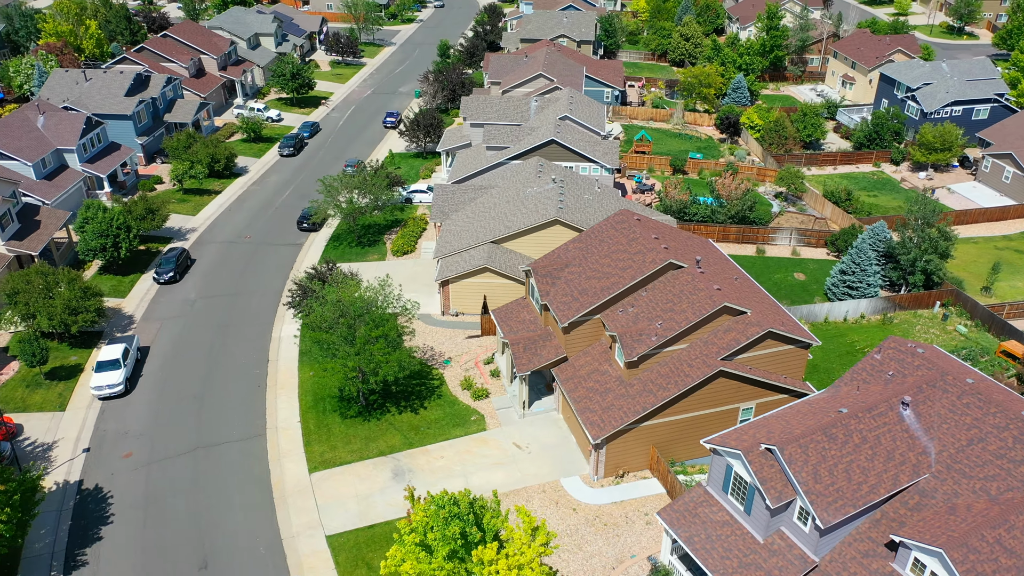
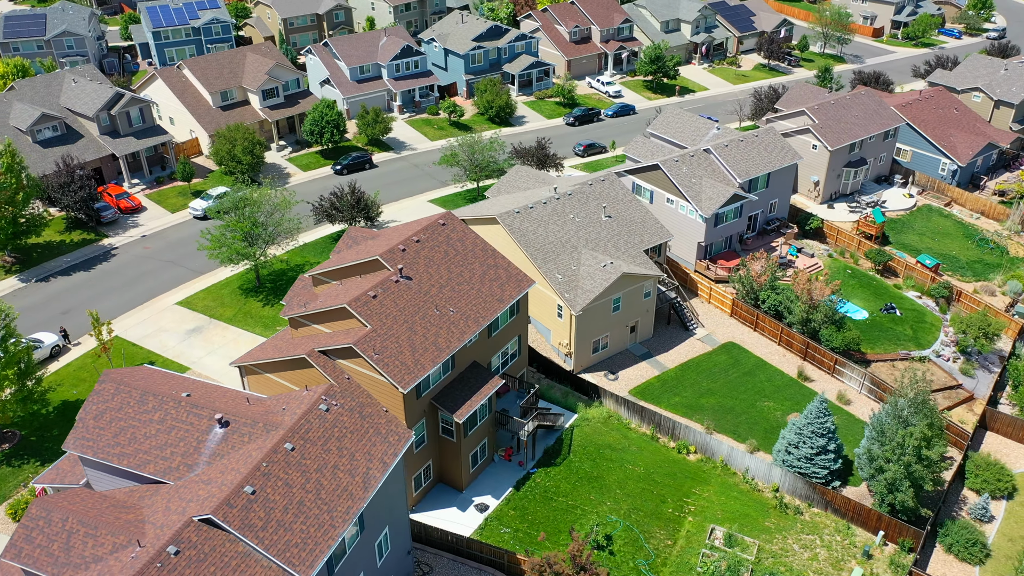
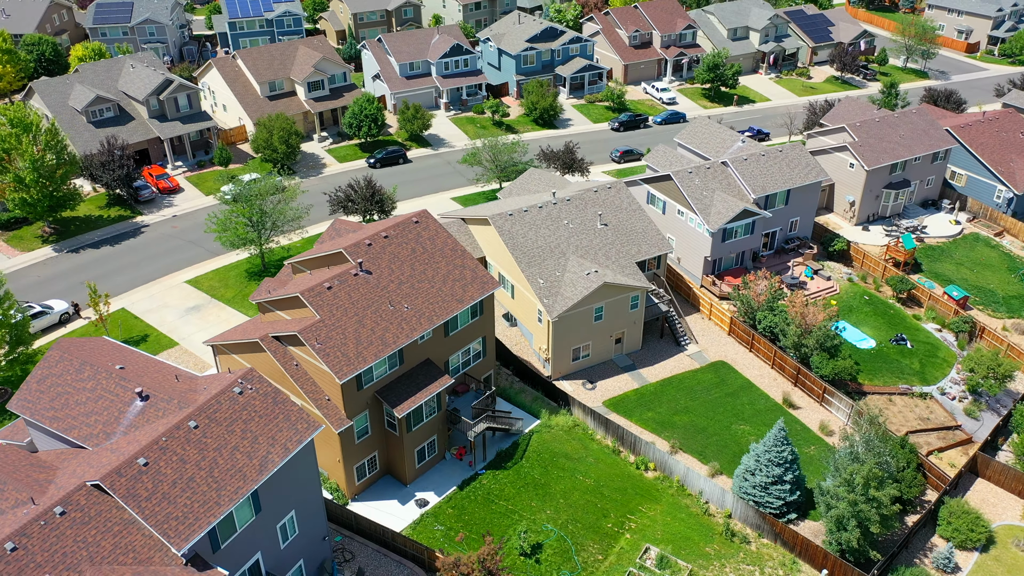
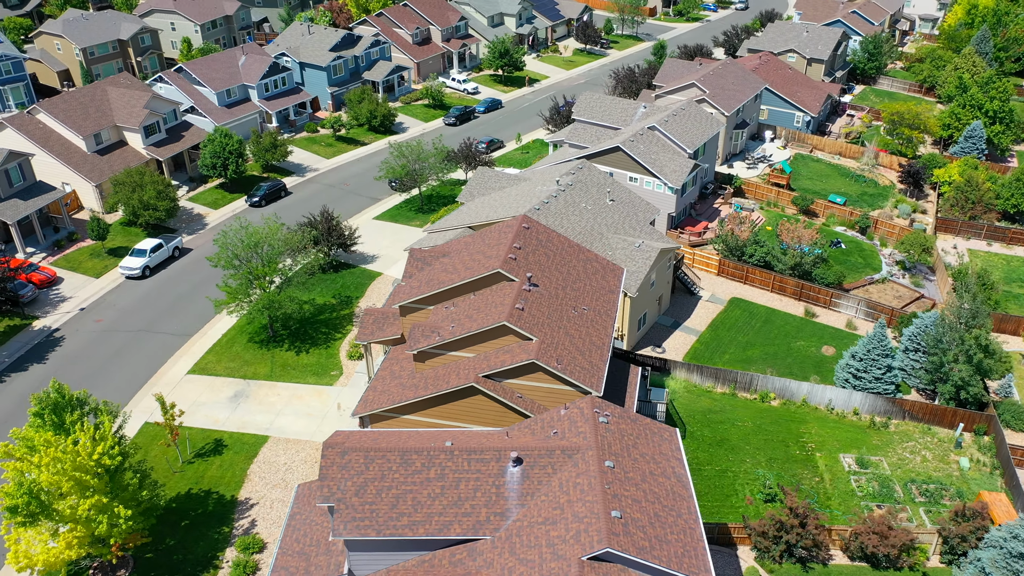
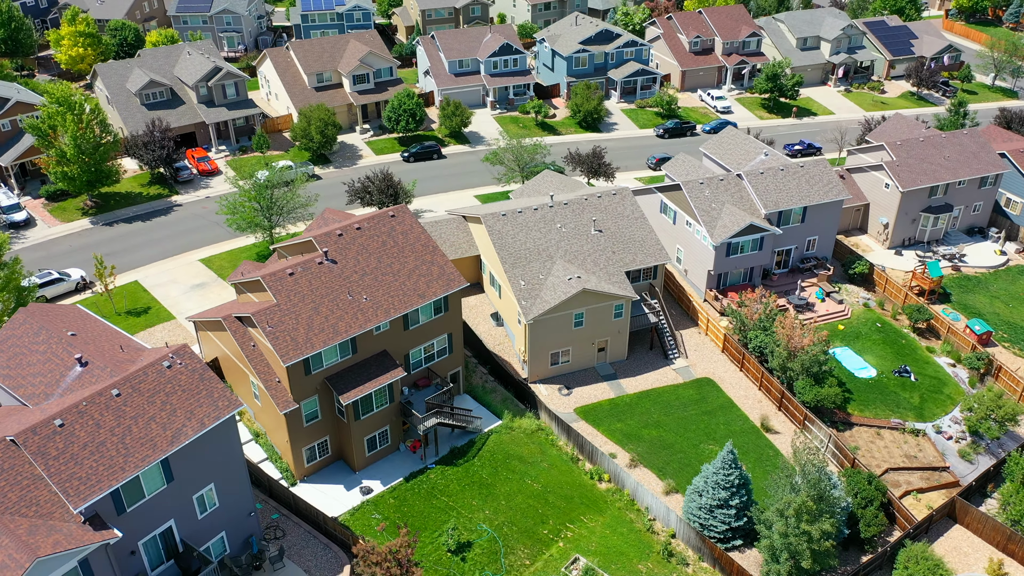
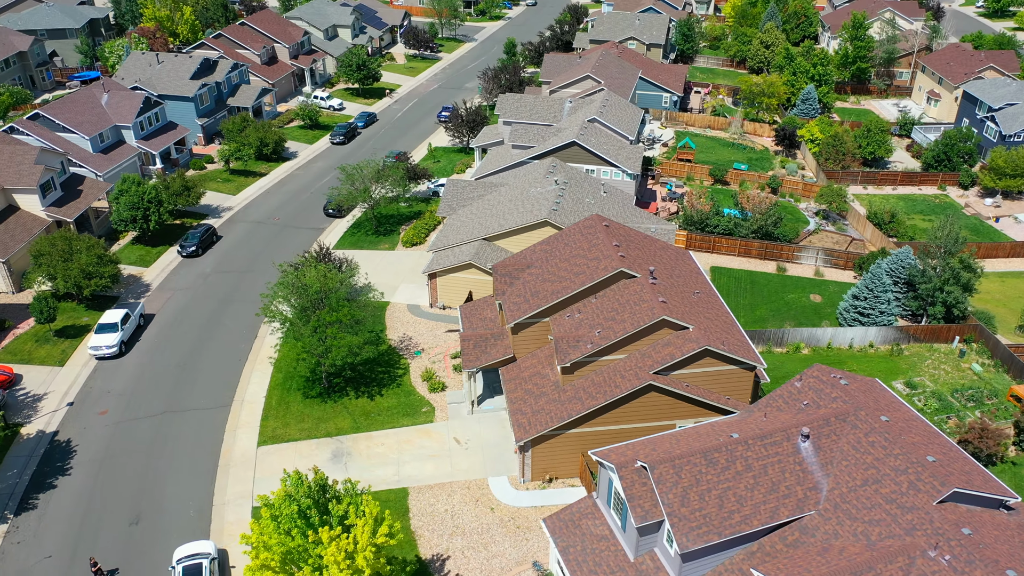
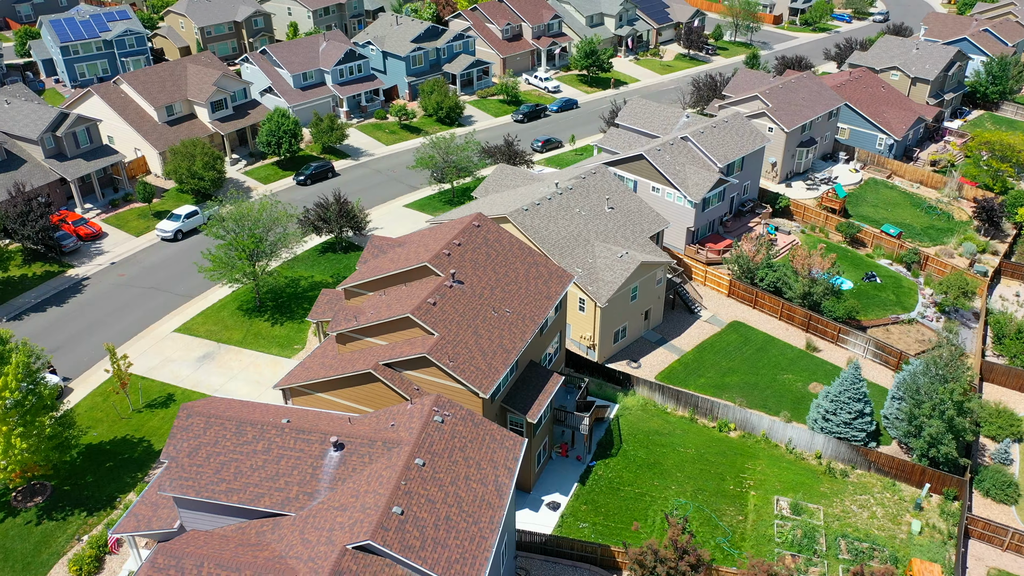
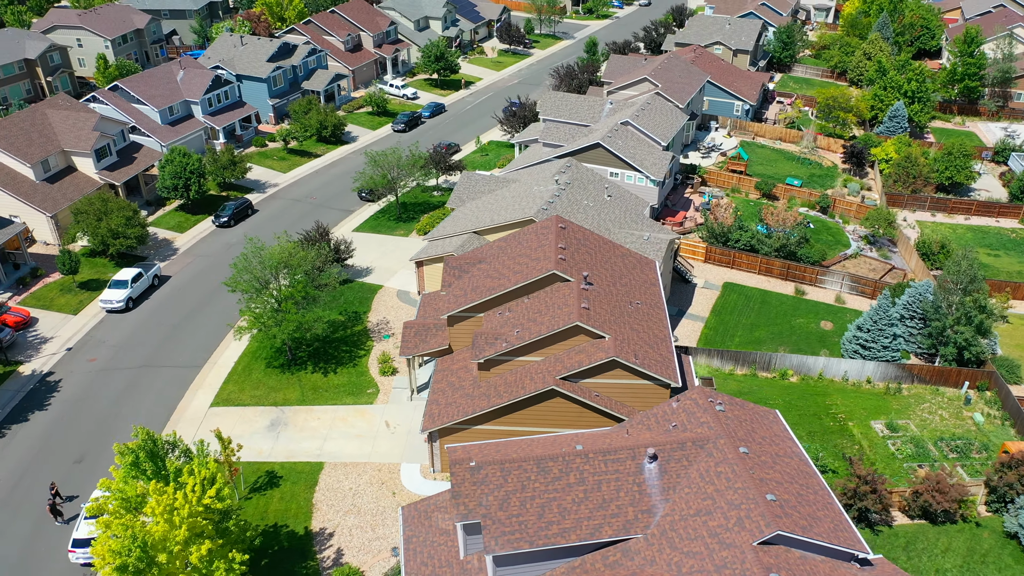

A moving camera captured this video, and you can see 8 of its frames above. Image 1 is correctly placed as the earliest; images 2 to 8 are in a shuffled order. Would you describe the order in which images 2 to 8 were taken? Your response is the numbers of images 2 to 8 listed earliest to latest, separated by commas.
6, 8, 4, 7, 2, 3, 5
